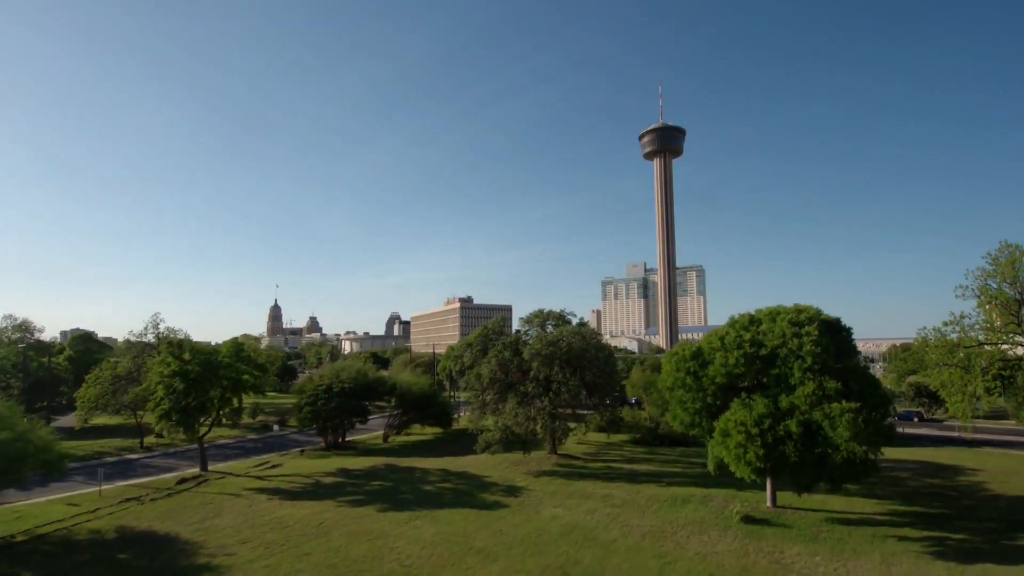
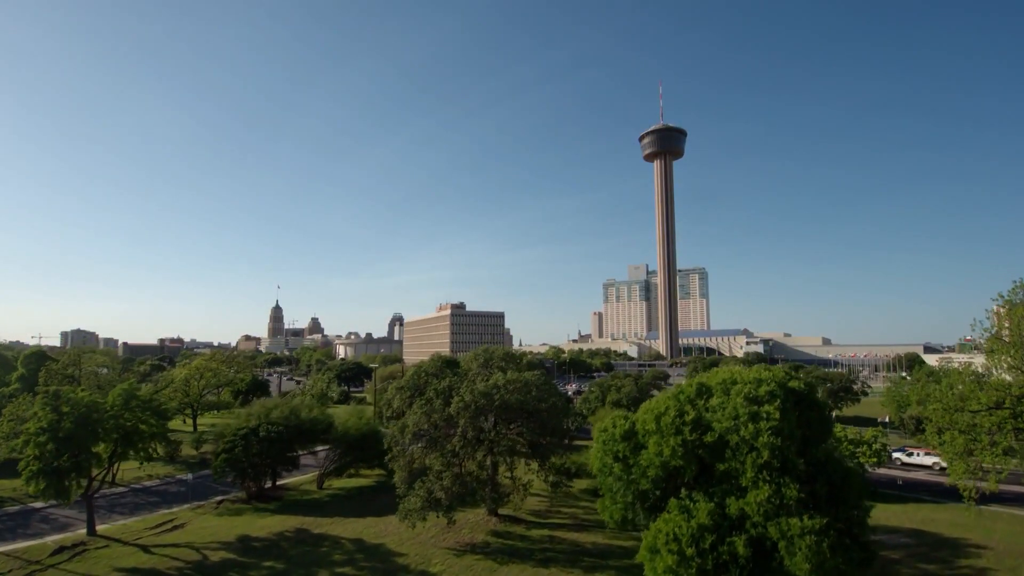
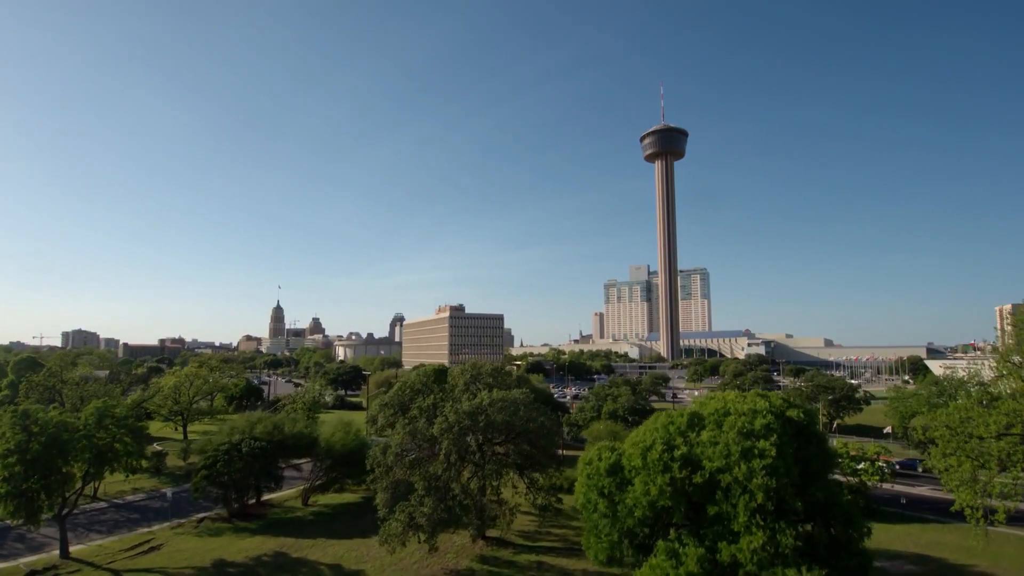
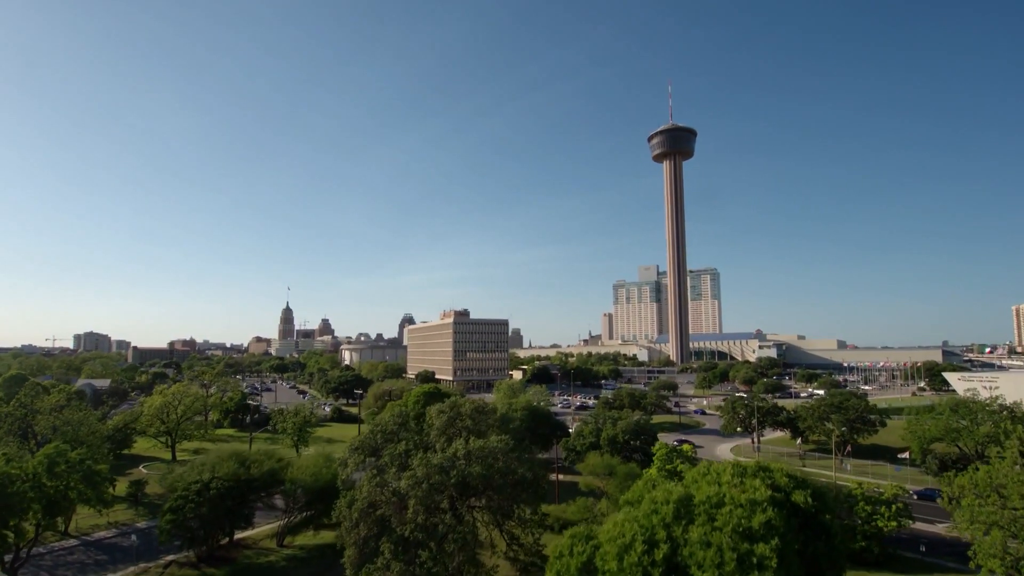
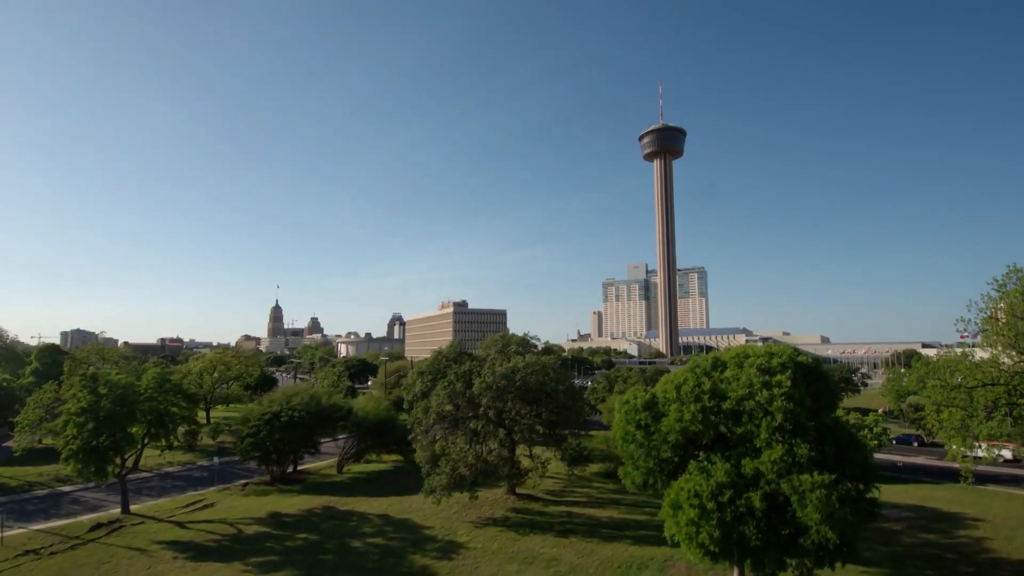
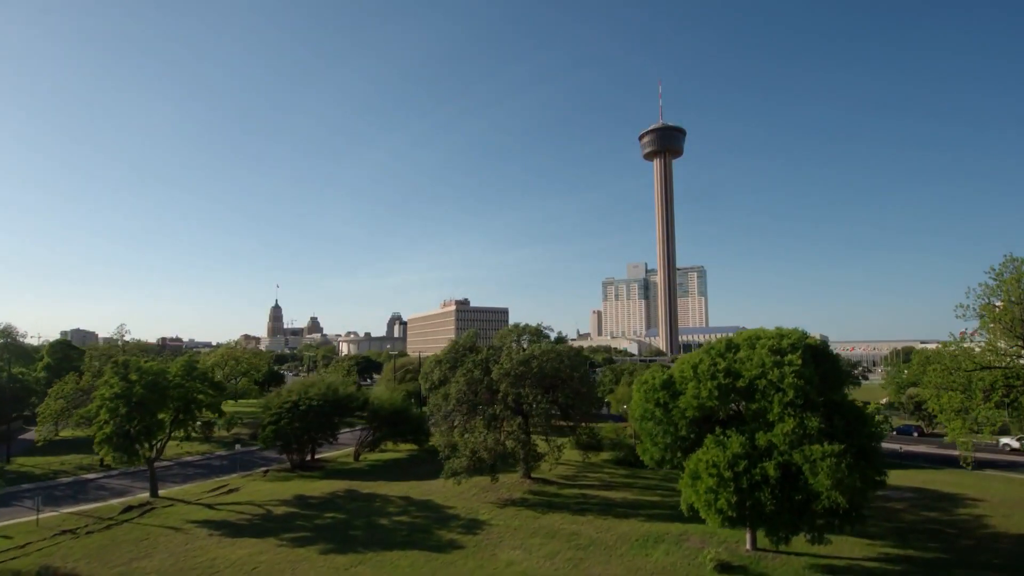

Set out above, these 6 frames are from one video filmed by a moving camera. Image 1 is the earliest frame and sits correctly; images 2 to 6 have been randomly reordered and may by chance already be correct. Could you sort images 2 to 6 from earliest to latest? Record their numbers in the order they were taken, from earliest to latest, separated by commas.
6, 5, 2, 3, 4
